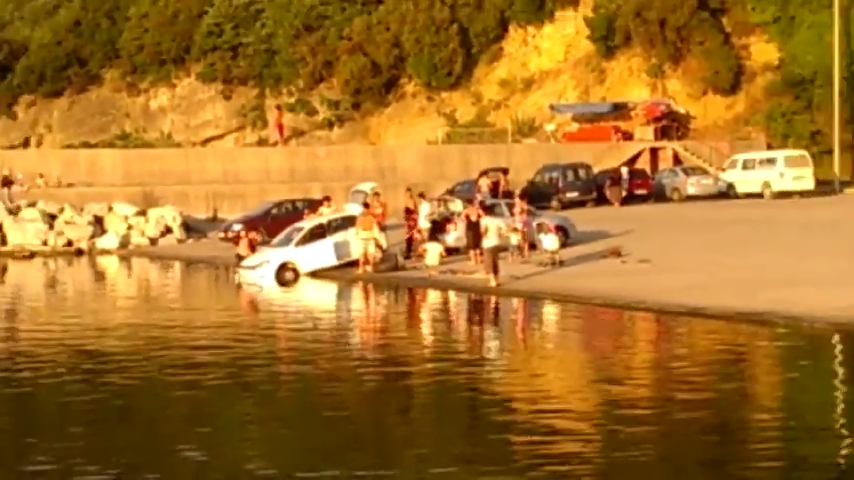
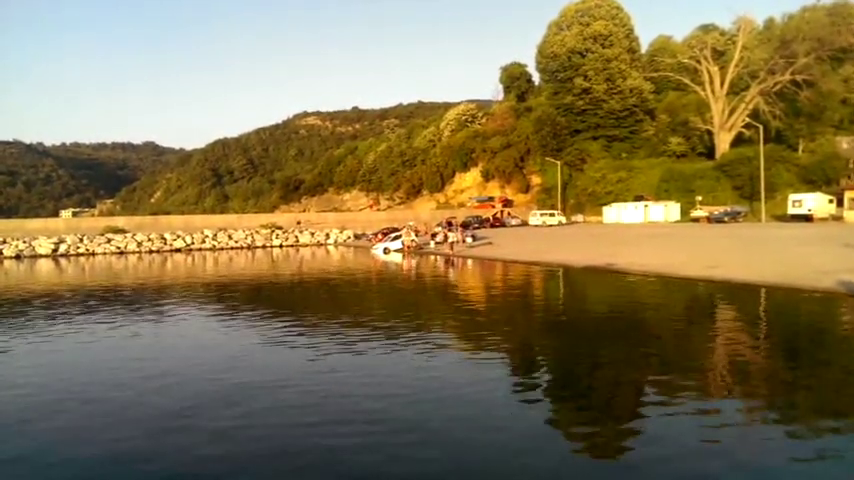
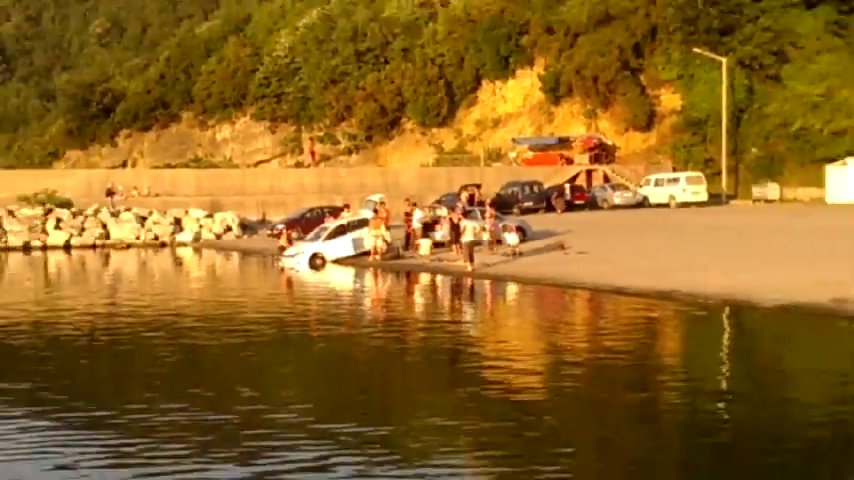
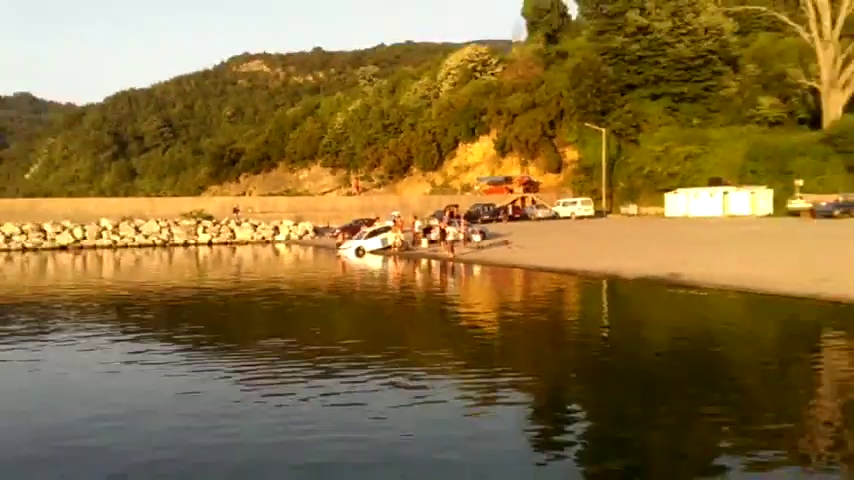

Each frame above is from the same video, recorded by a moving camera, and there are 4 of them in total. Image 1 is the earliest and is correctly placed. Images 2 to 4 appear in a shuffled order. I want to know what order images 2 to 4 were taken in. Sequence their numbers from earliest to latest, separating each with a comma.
3, 4, 2
